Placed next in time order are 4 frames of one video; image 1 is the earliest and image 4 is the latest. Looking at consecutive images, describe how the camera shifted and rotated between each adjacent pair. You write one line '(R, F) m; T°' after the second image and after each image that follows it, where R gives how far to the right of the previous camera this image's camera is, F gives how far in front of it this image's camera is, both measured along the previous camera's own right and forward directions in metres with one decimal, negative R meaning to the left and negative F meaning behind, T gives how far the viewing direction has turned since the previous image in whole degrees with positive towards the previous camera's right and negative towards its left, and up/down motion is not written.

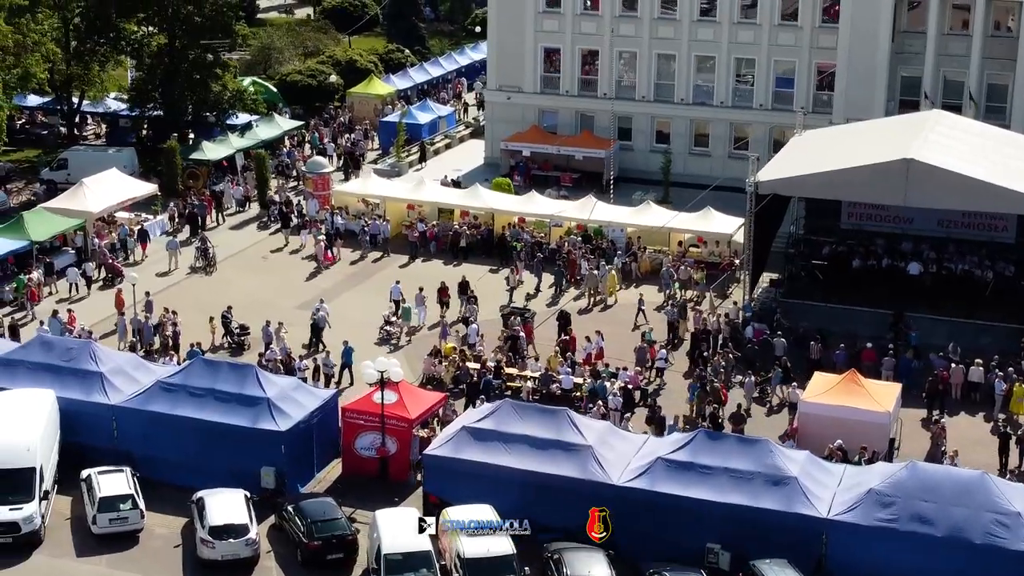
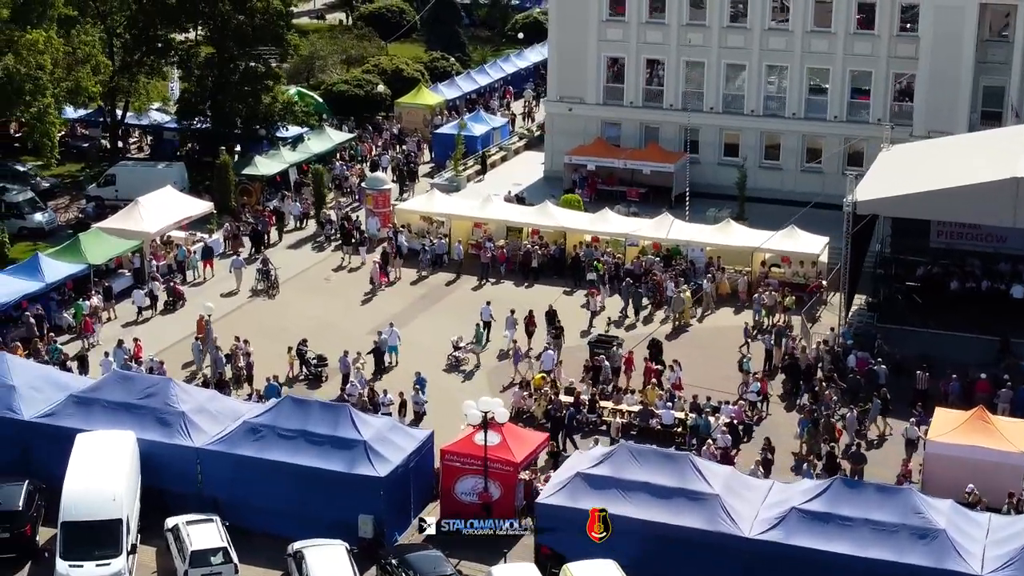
(-1.9, +1.9) m; 0°
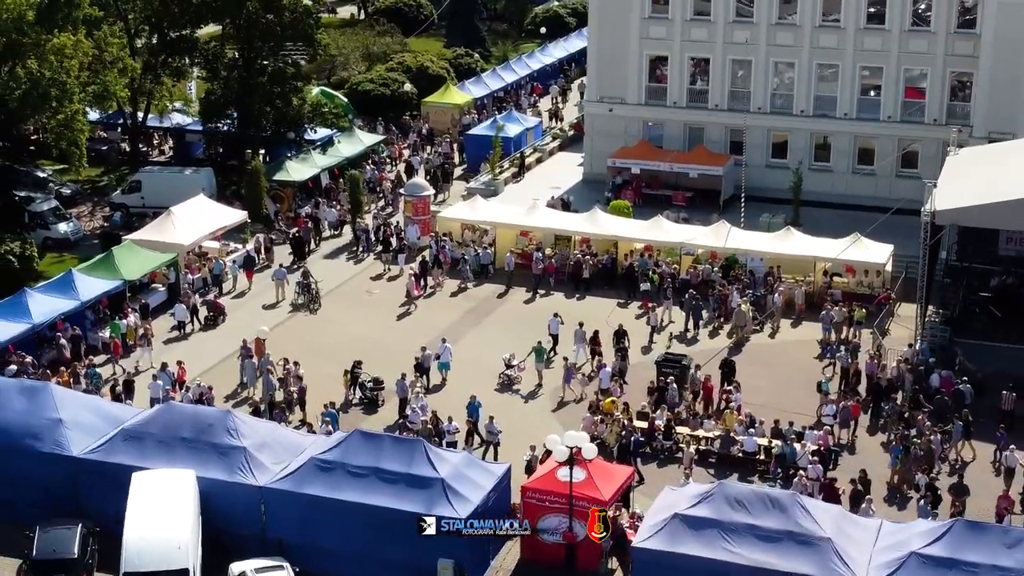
(-1.6, +1.9) m; 0°
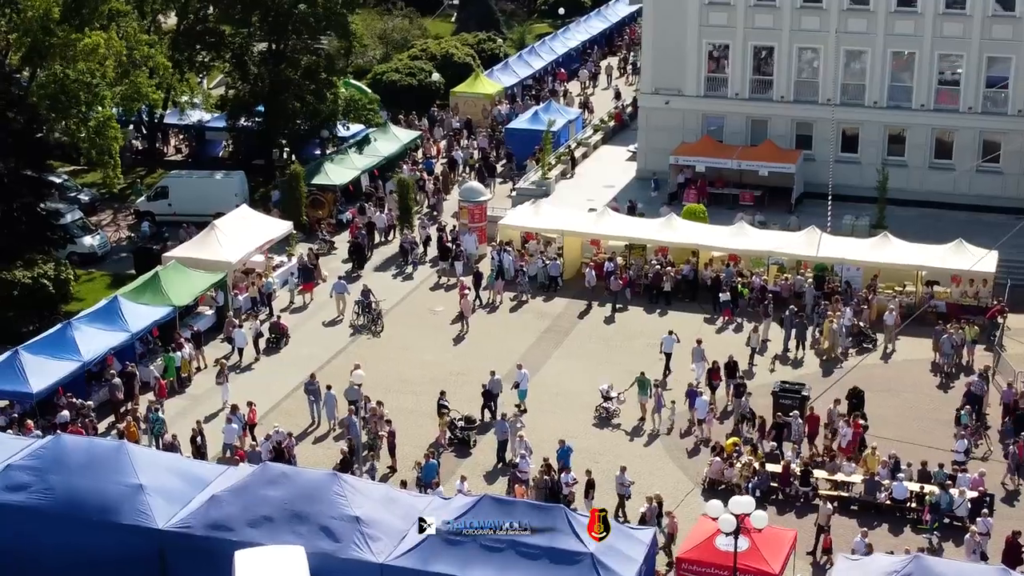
(-2.8, +3.3) m; +2°
